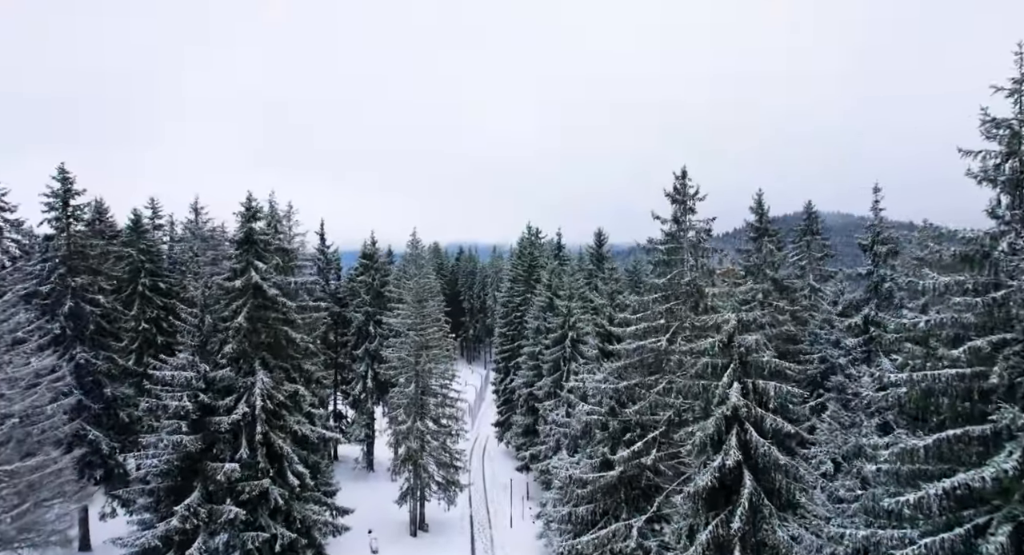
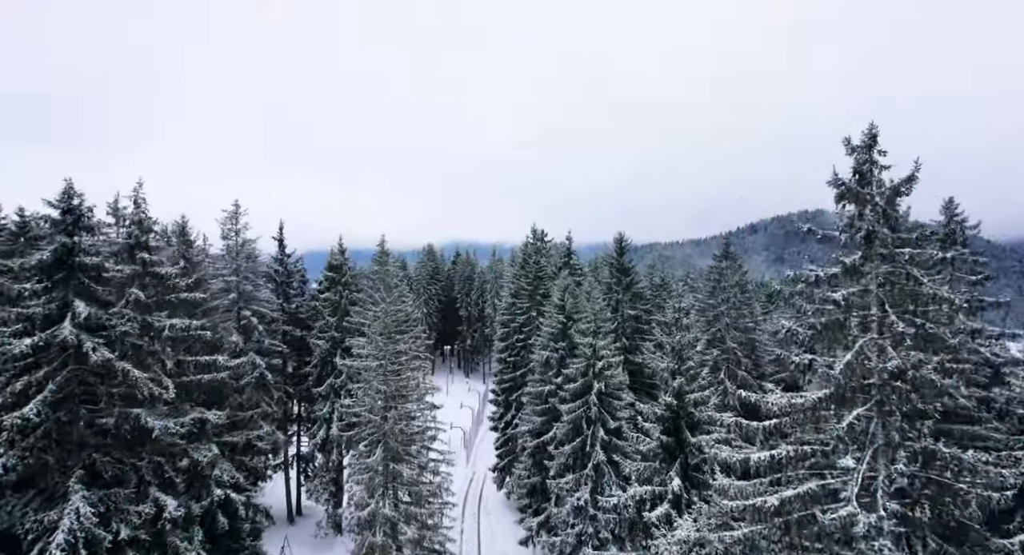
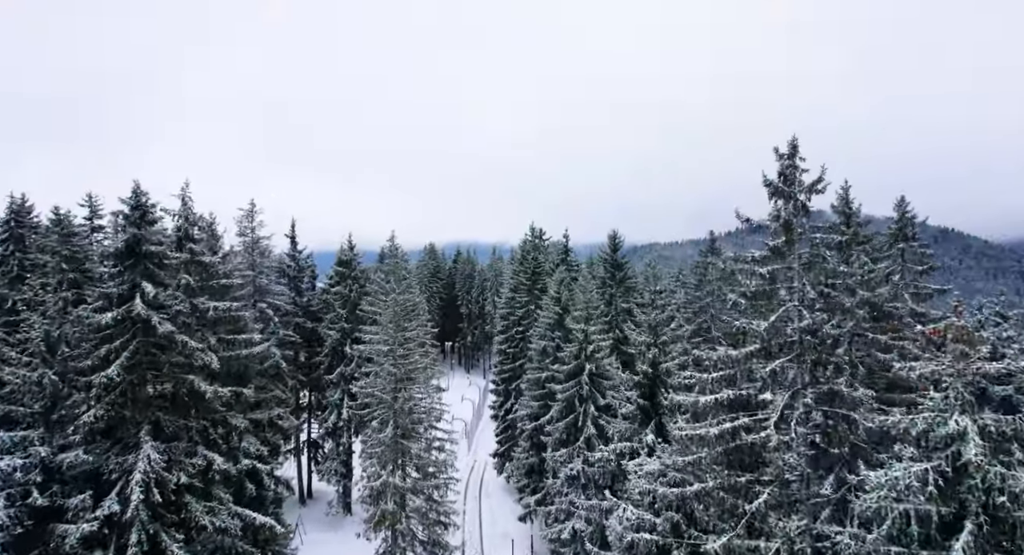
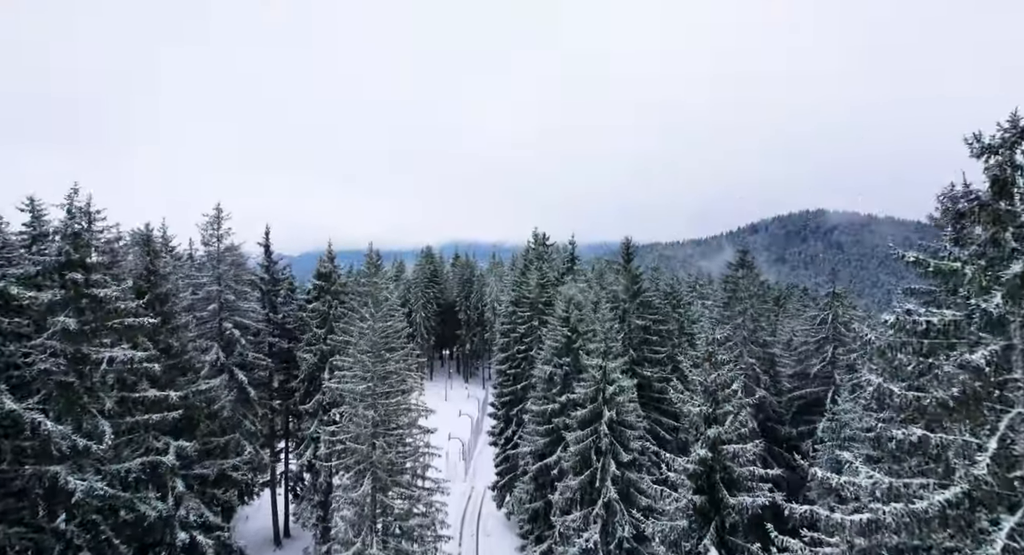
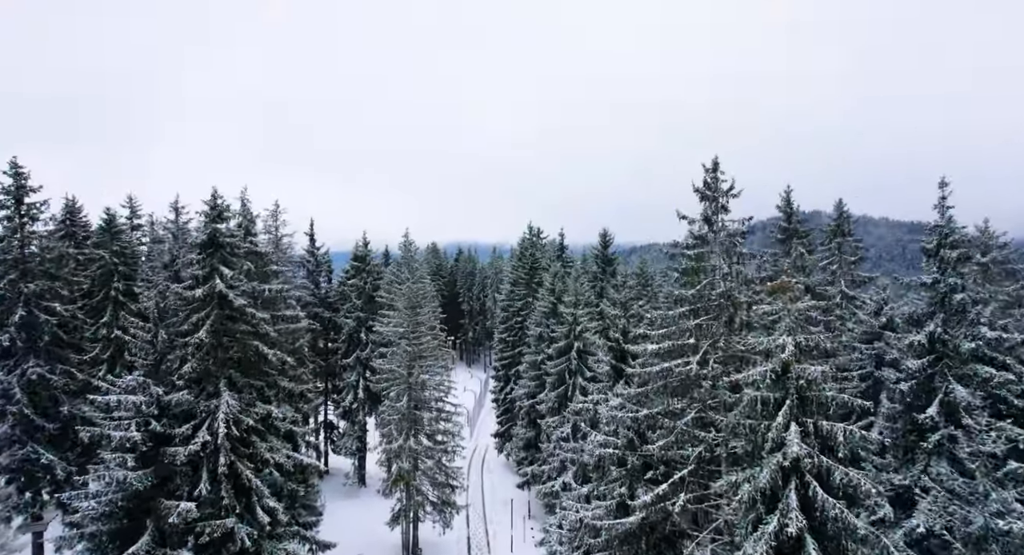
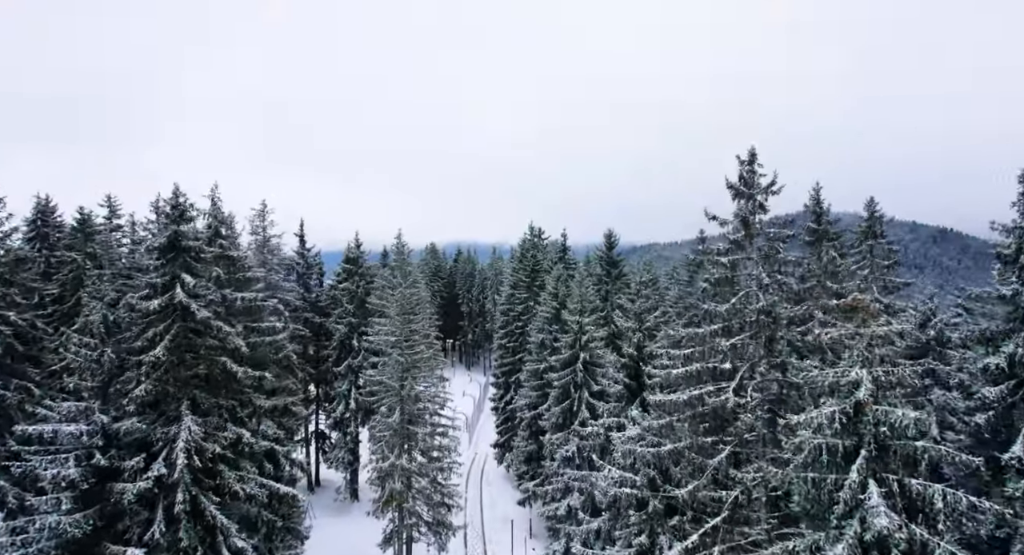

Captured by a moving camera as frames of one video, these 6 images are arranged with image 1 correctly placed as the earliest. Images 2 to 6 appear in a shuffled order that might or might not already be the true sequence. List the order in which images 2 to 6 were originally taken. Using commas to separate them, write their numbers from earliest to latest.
5, 6, 3, 2, 4
